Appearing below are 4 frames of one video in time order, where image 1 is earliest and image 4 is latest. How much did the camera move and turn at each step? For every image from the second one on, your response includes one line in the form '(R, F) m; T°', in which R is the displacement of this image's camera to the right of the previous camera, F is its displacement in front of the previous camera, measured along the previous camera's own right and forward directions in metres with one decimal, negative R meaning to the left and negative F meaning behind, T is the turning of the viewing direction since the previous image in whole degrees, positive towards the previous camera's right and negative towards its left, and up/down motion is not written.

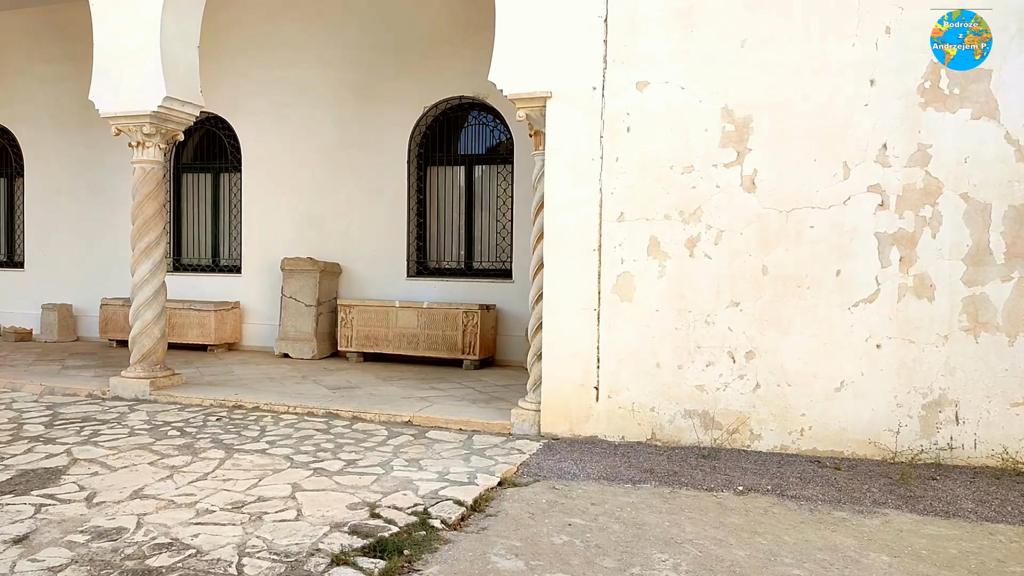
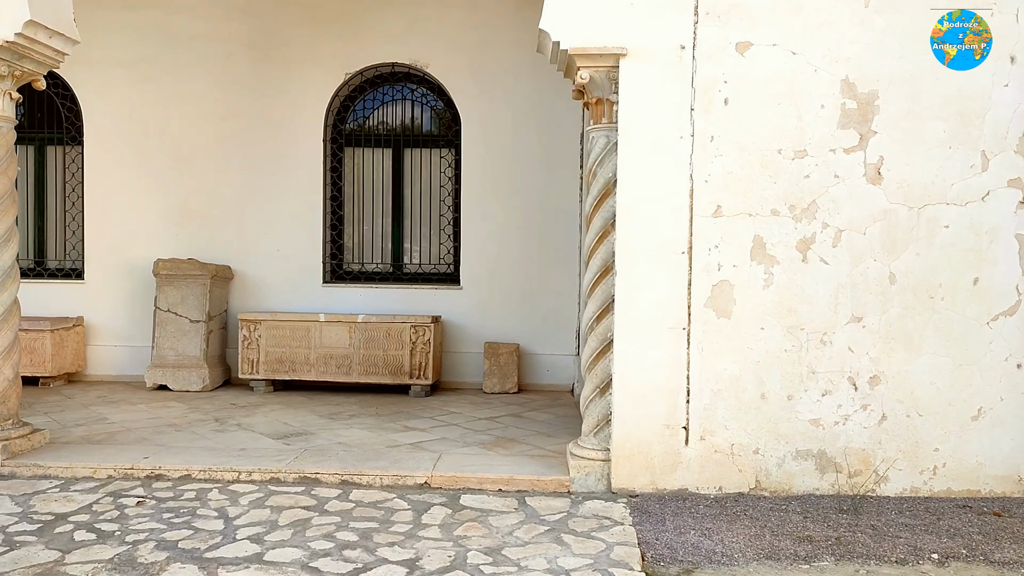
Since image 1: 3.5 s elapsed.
(-1.4, +1.5) m; +15°
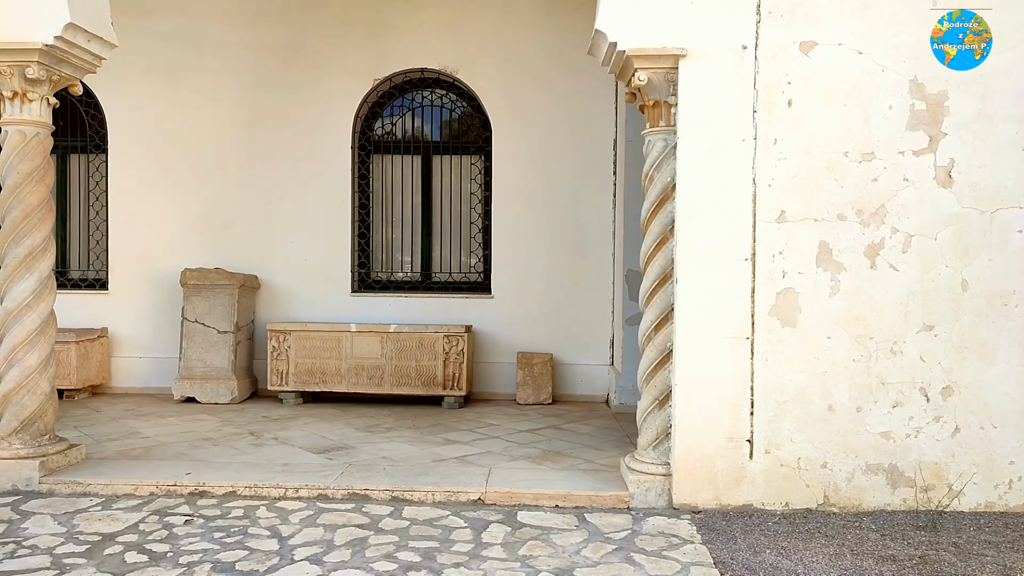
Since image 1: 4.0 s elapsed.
(-0.3, +0.1) m; 0°
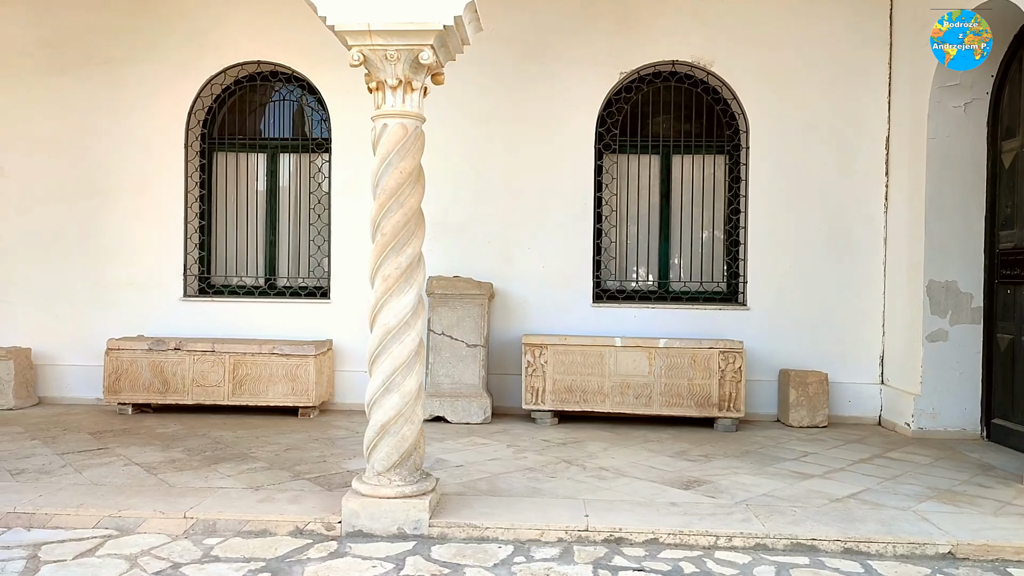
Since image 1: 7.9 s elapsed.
(-2.2, +0.5) m; -1°
